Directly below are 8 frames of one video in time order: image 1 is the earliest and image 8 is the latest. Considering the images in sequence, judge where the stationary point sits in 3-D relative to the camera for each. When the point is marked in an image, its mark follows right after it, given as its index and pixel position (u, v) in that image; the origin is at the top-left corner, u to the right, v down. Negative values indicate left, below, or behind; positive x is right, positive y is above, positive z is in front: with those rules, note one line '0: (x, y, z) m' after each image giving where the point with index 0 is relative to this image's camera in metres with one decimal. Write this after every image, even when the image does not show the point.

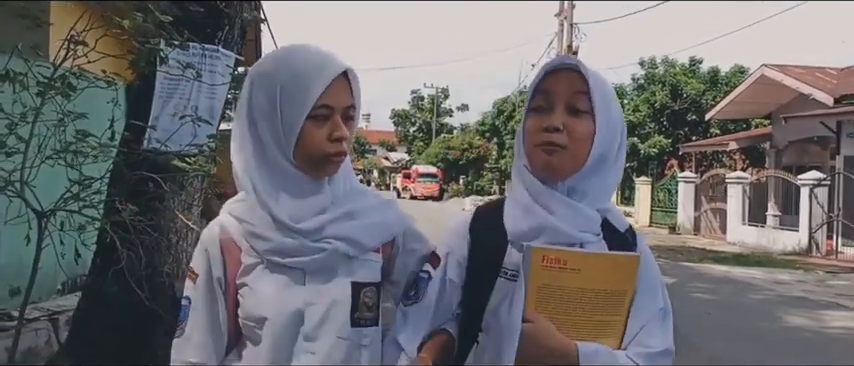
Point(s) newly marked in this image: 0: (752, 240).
0: (+5.7, -1.0, +14.8) m
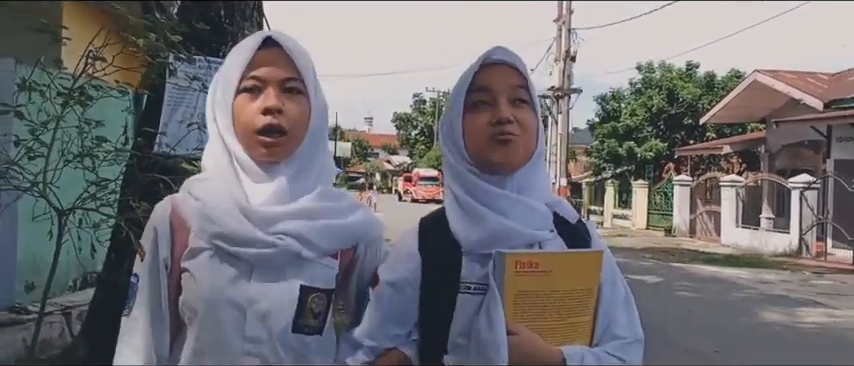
0: (+5.6, -1.1, +15.1) m
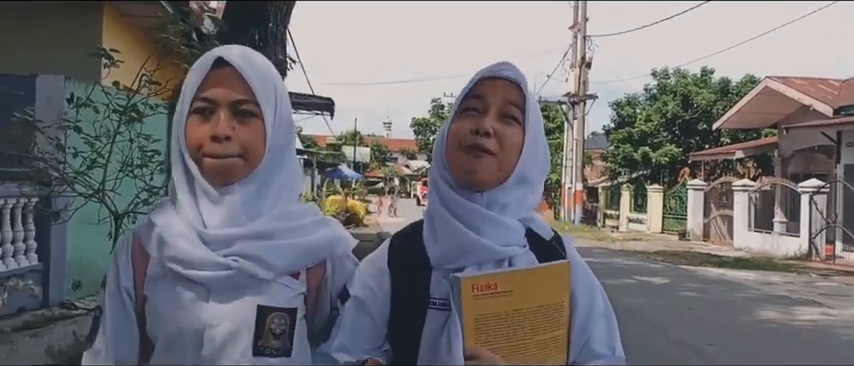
0: (+6.0, -1.1, +15.3) m
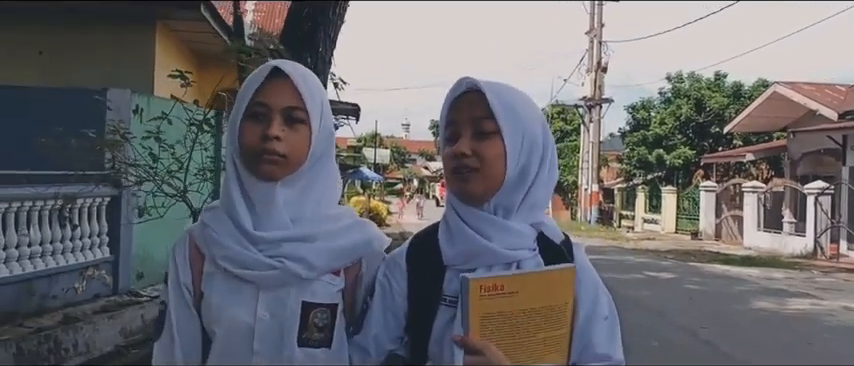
0: (+6.3, -1.2, +15.8) m
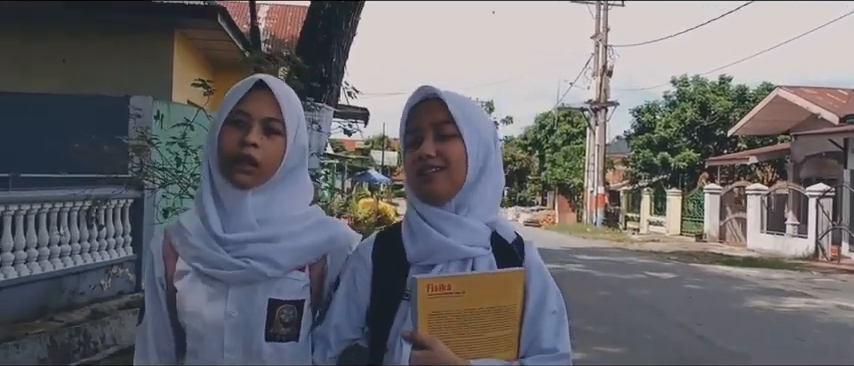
0: (+6.5, -1.2, +16.0) m
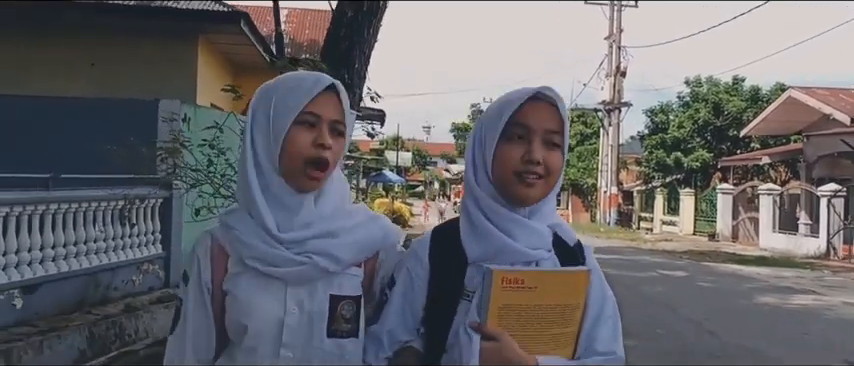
0: (+6.8, -1.2, +16.1) m
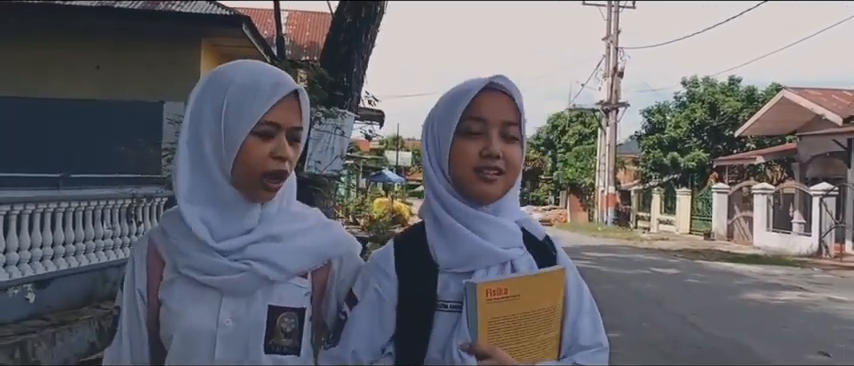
0: (+6.8, -1.2, +16.3) m
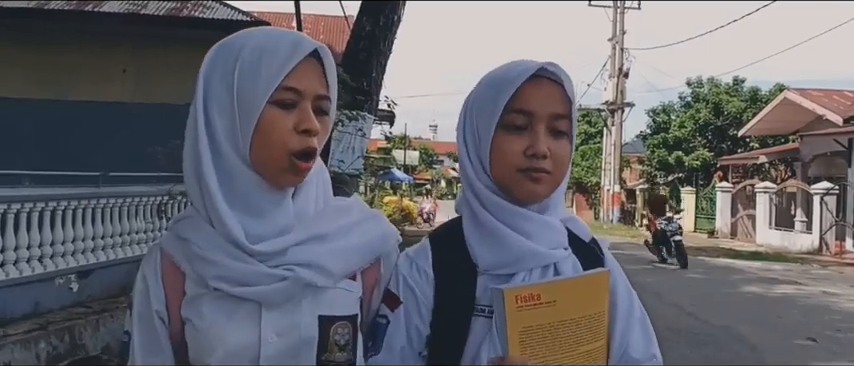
0: (+6.9, -1.2, +16.6) m
